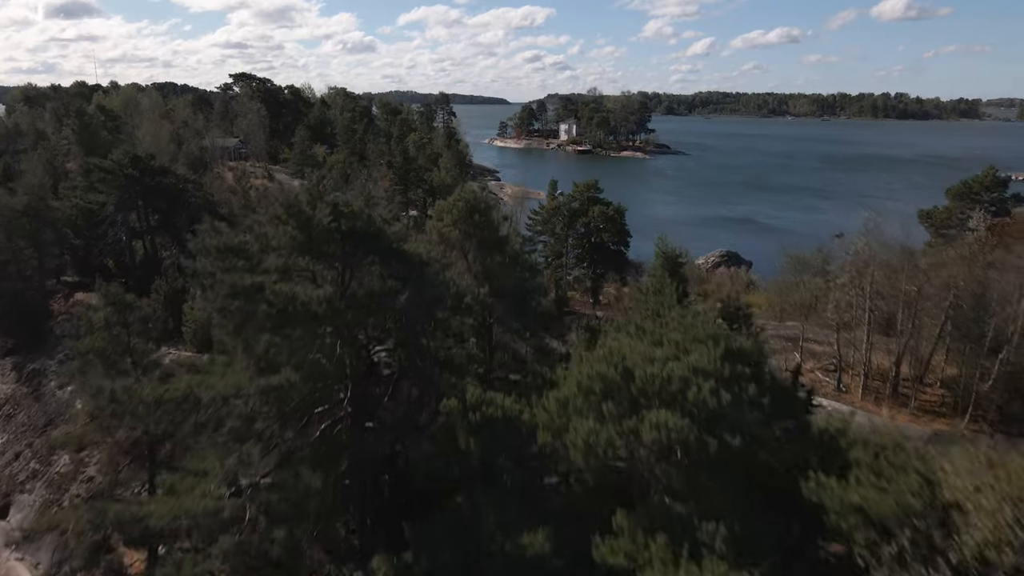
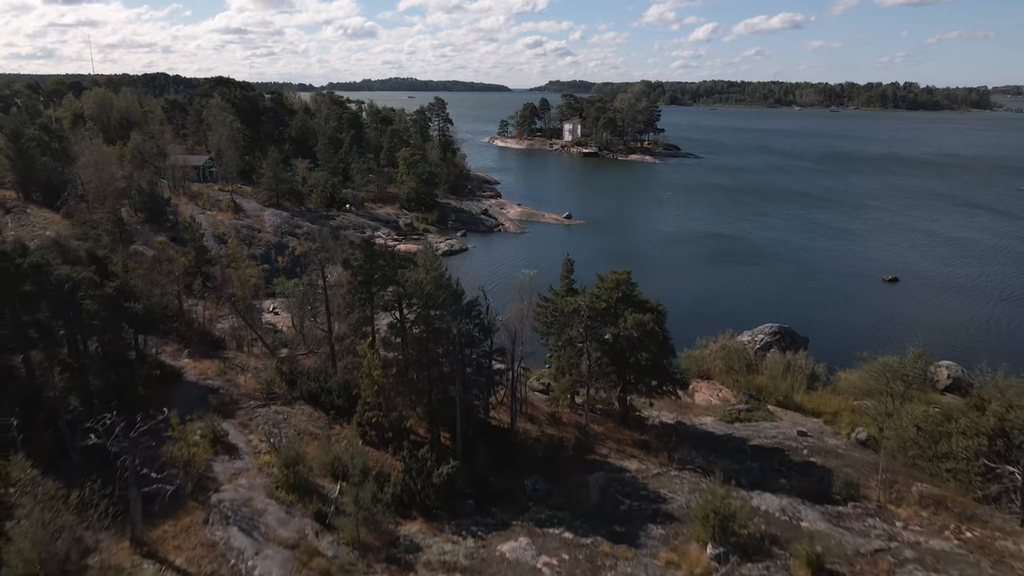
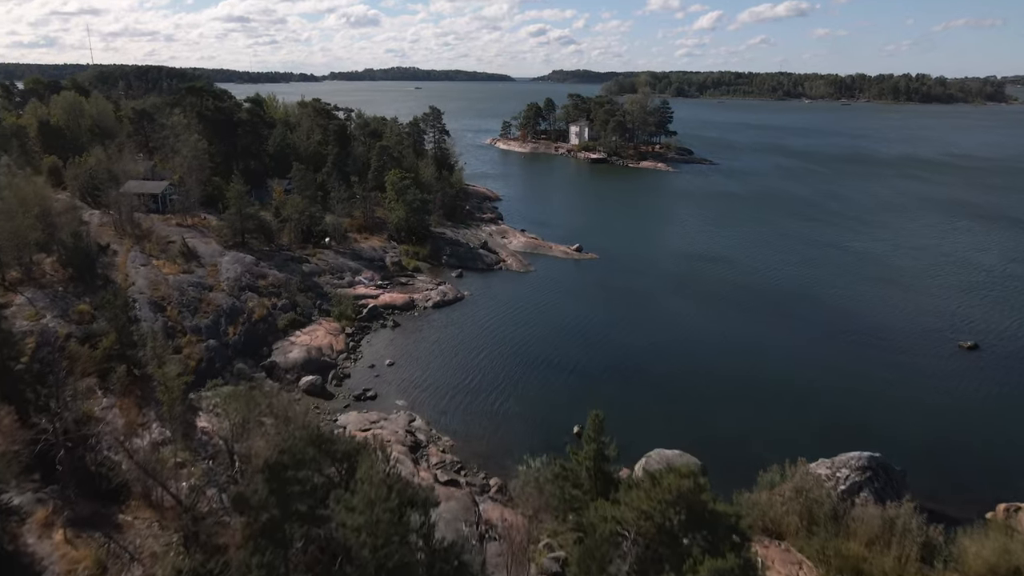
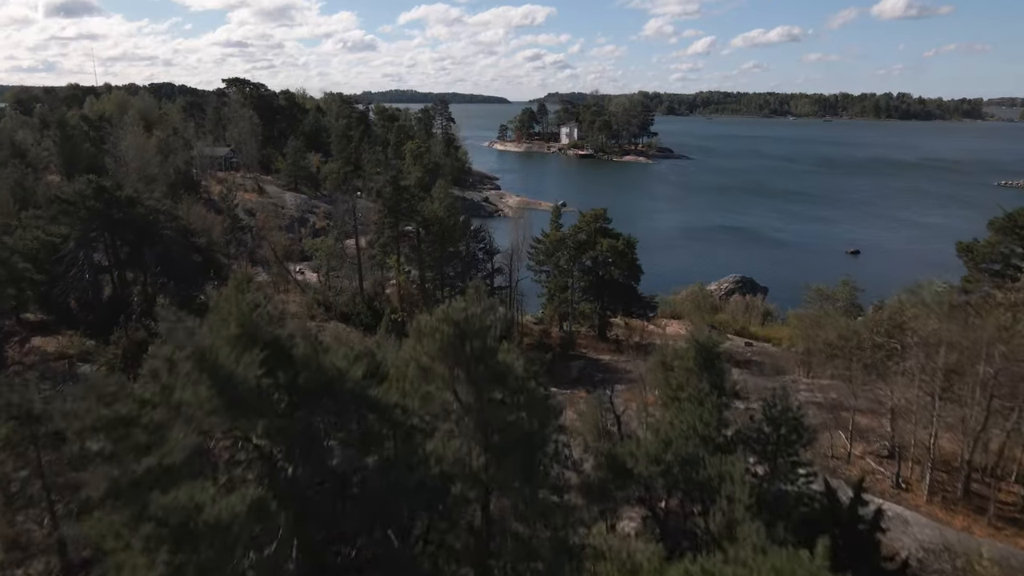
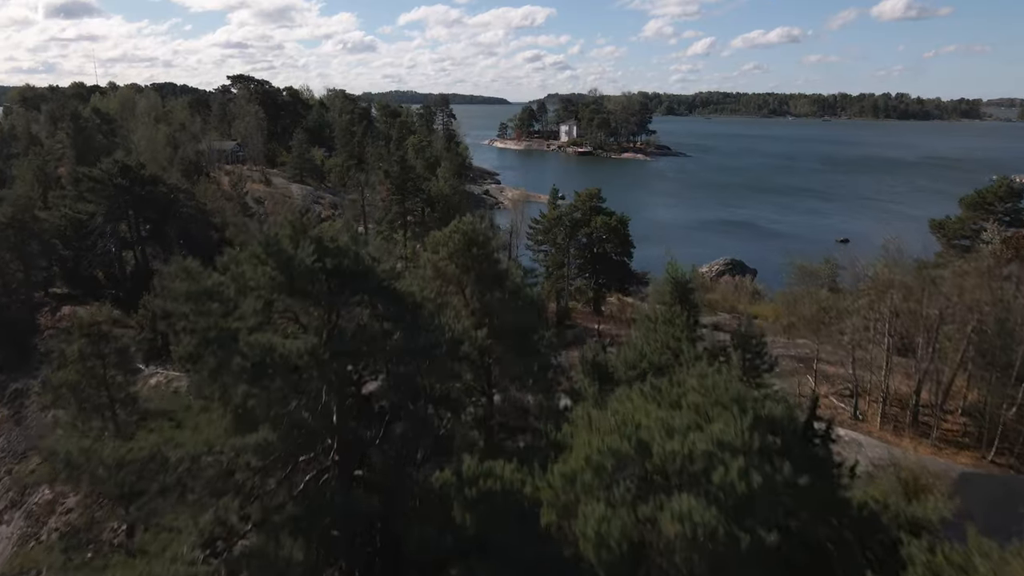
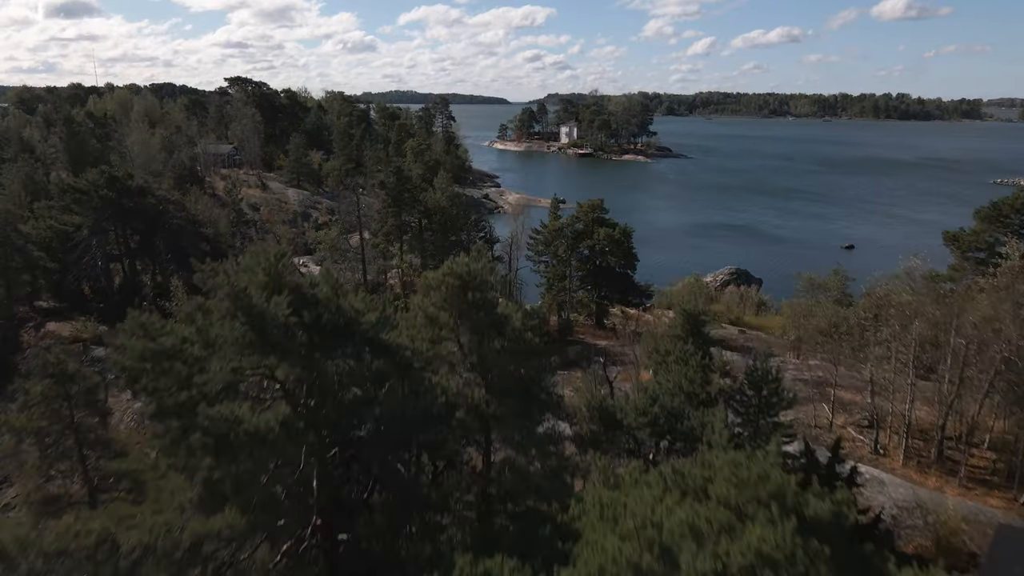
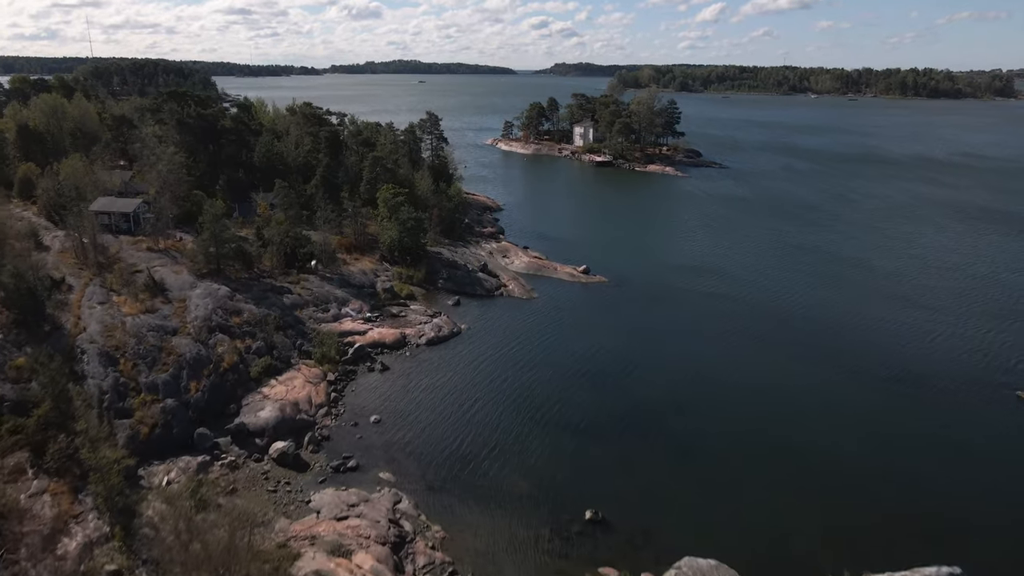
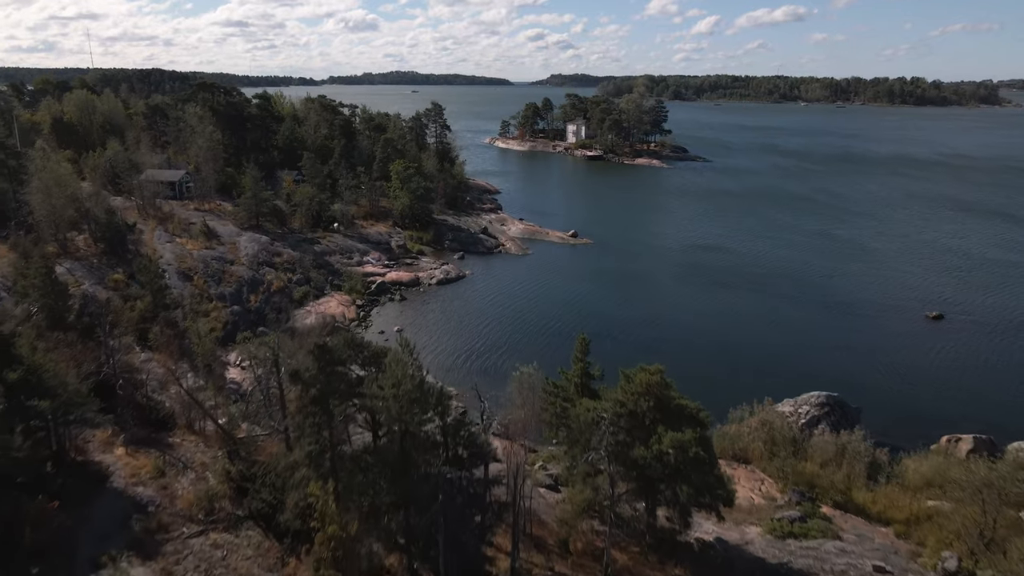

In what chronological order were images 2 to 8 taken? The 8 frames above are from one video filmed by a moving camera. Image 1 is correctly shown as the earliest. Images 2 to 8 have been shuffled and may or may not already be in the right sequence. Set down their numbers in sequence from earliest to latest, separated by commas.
5, 6, 4, 2, 8, 3, 7
